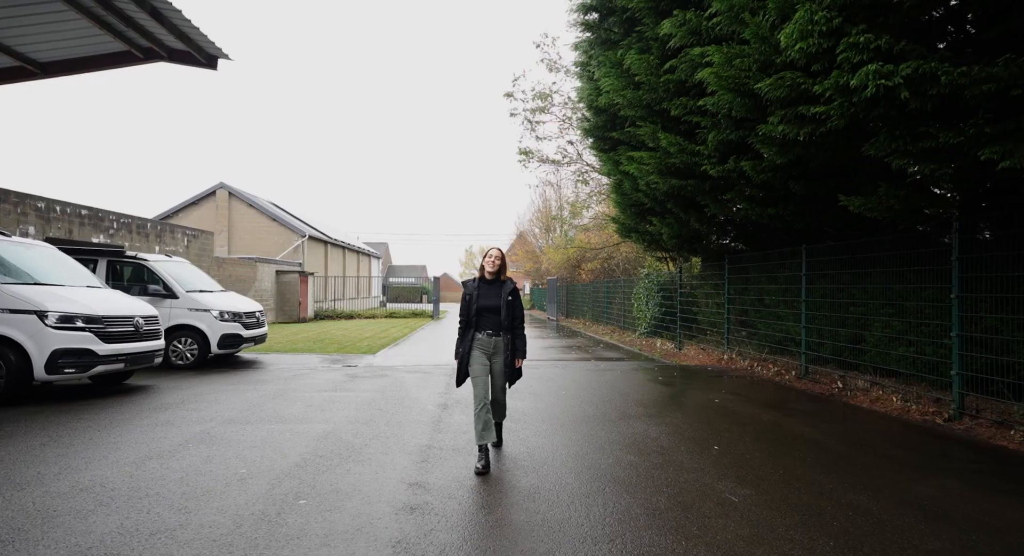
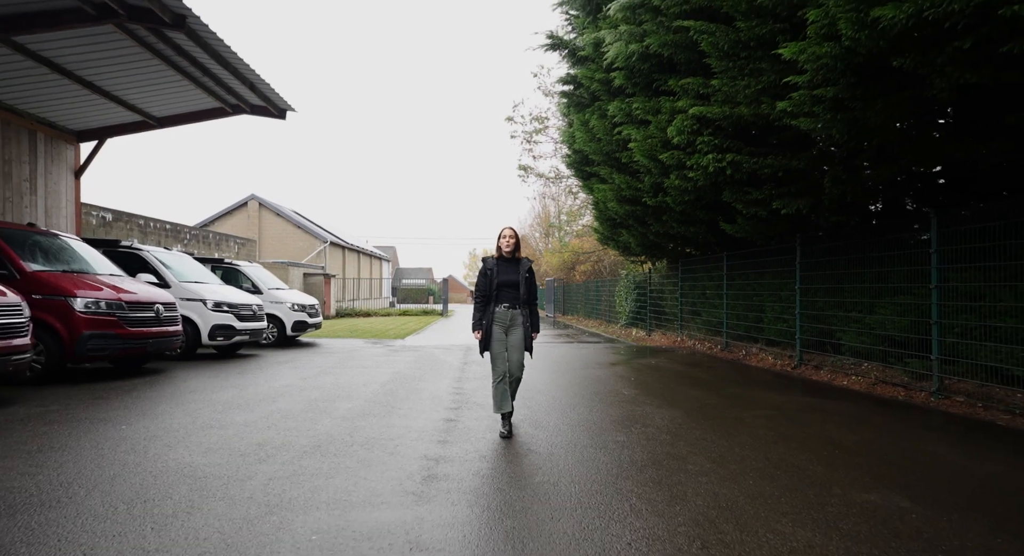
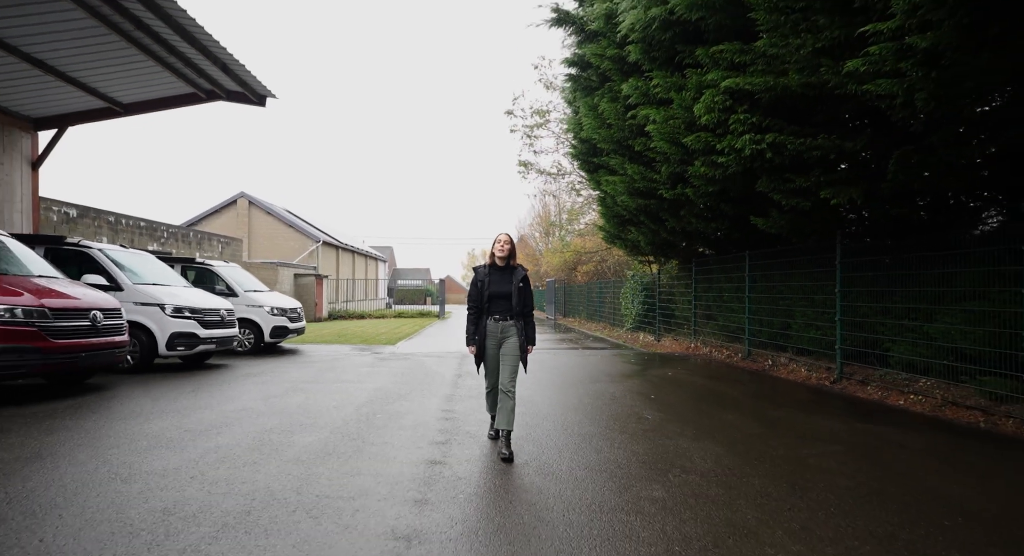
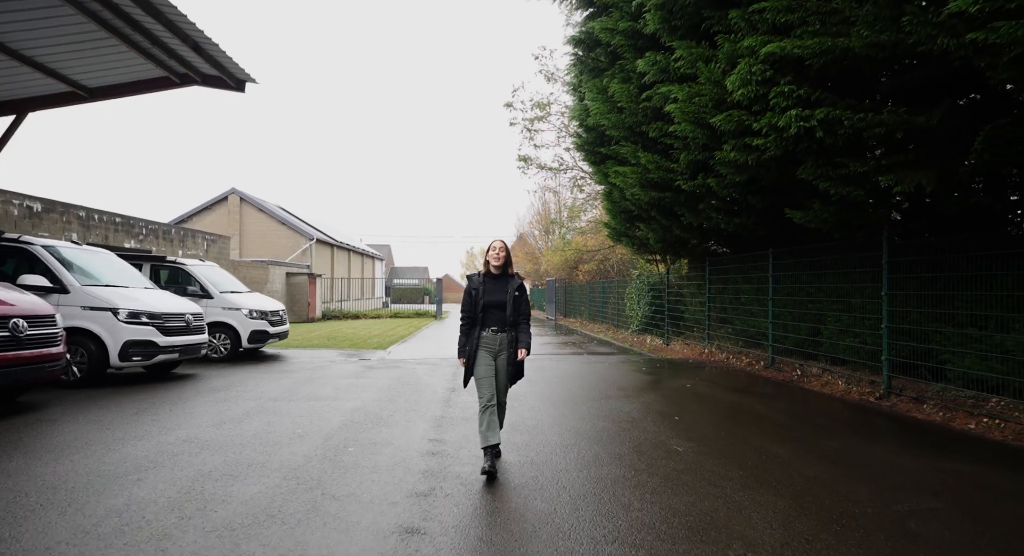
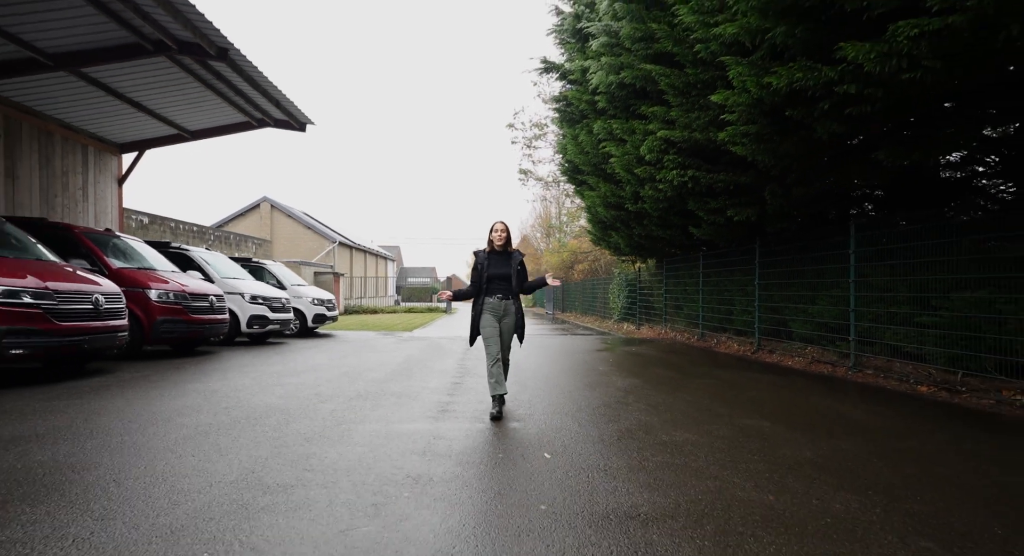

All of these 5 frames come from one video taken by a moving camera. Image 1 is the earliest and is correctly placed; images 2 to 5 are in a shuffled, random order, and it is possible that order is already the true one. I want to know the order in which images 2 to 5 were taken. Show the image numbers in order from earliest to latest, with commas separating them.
4, 3, 2, 5
